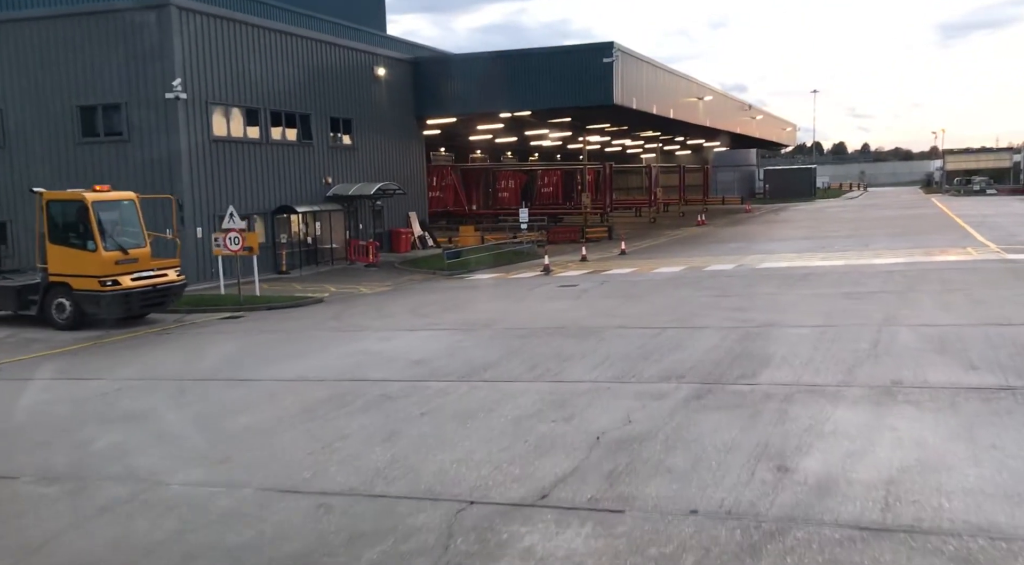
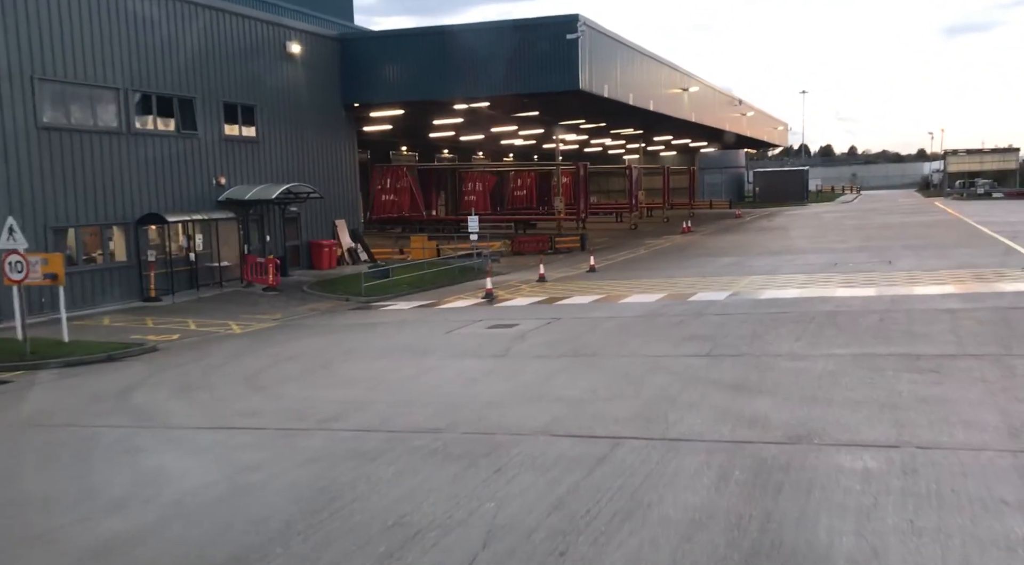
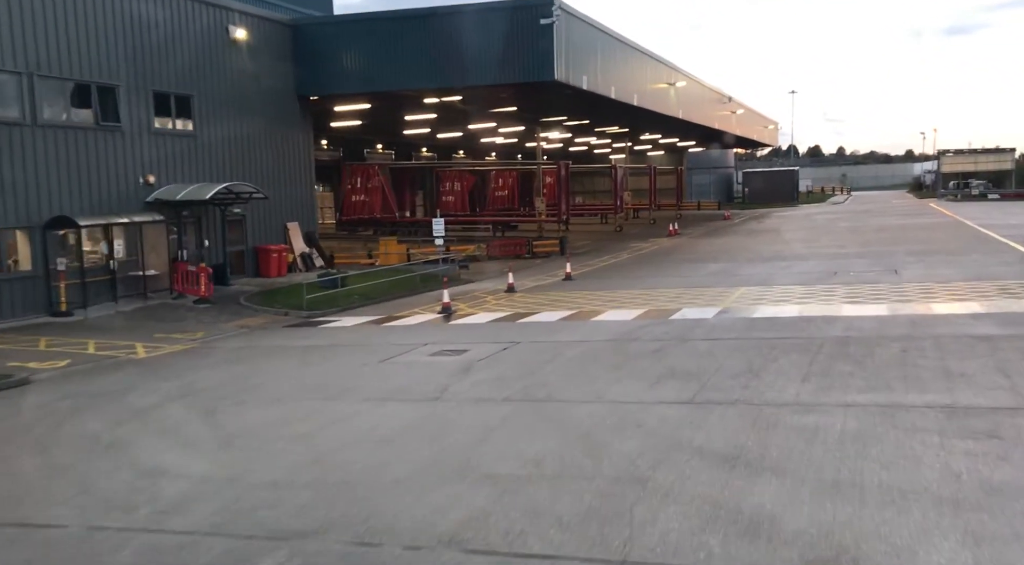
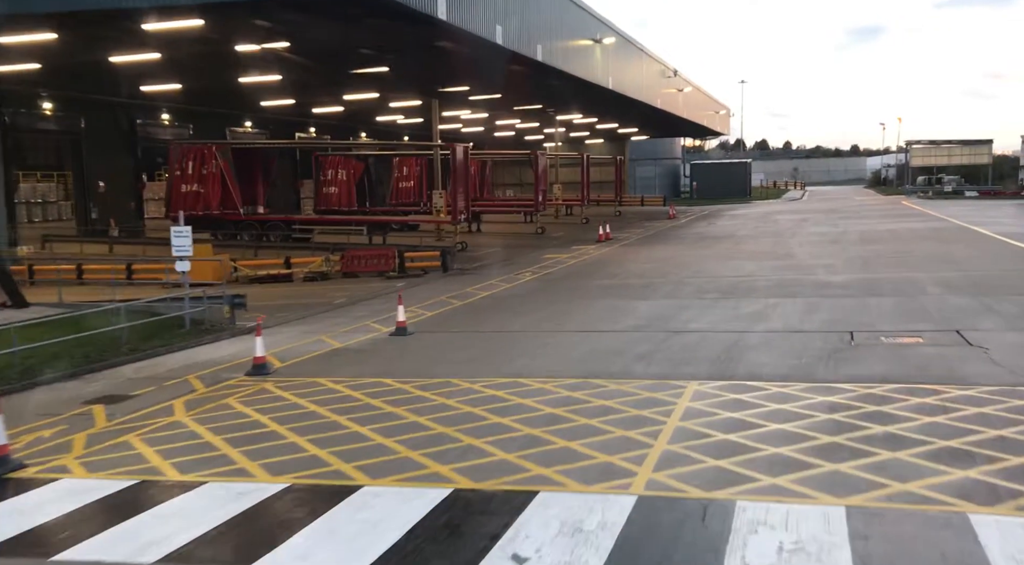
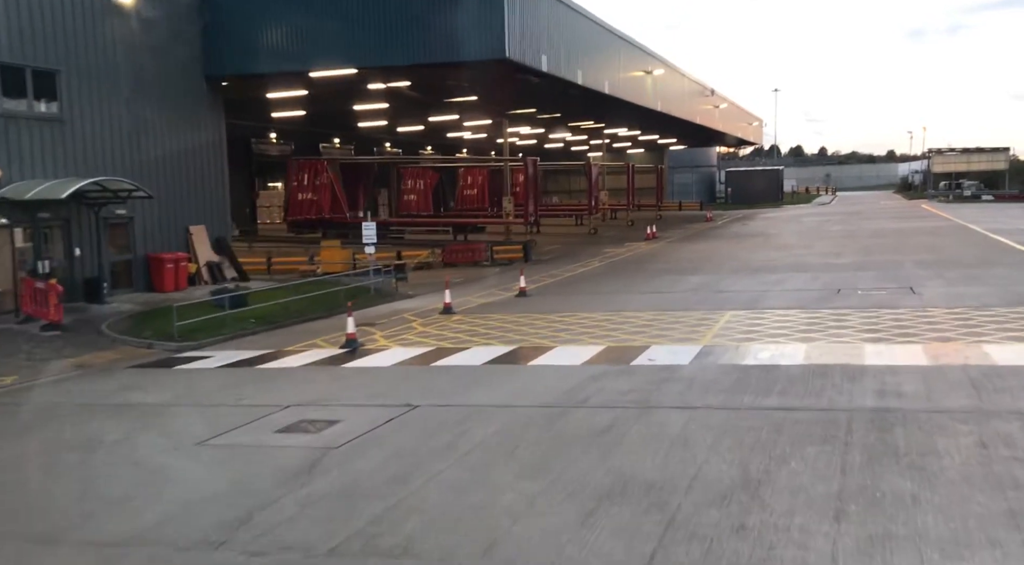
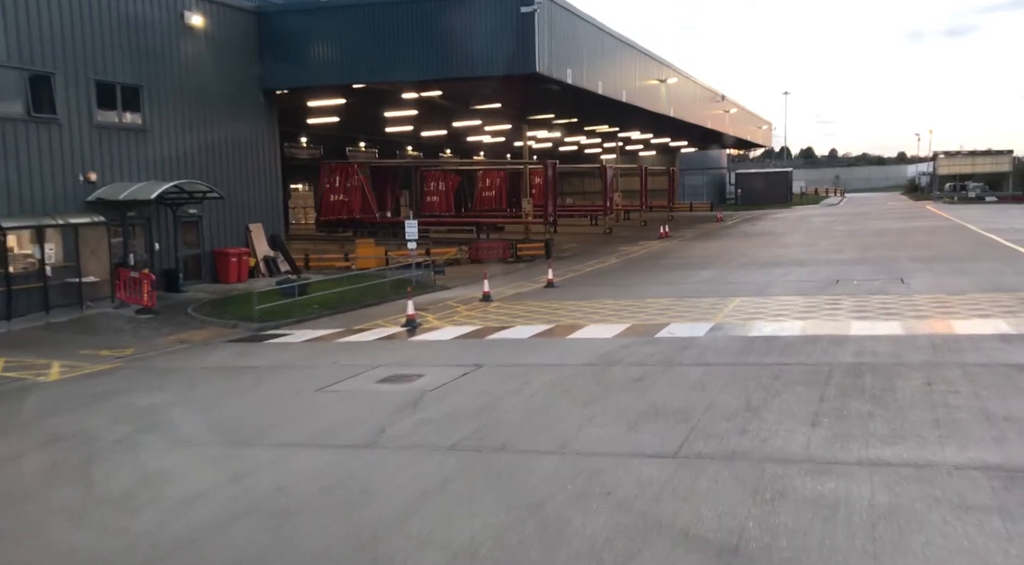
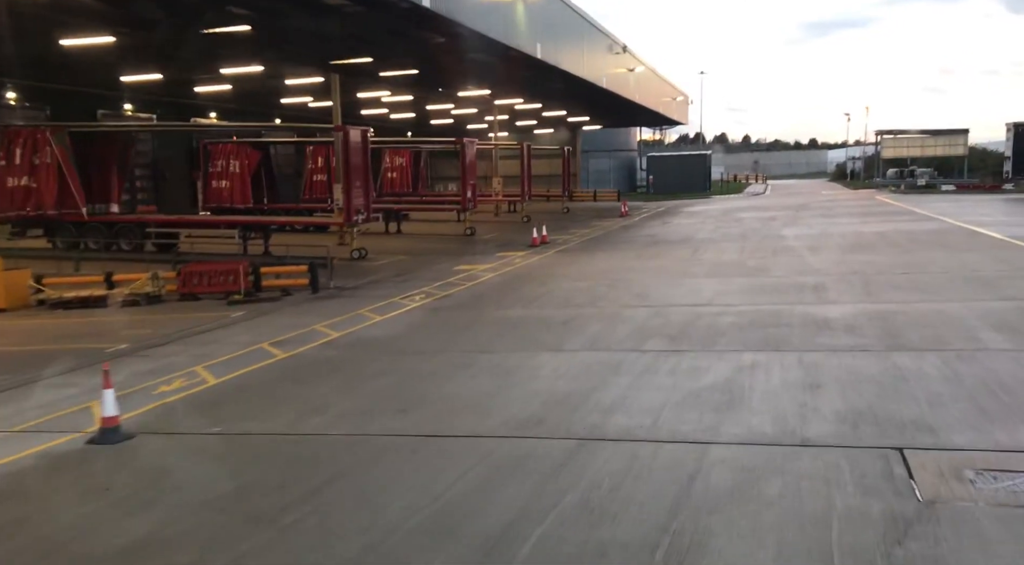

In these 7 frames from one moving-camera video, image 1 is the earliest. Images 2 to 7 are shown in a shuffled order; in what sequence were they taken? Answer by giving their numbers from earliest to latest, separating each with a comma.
2, 3, 6, 5, 4, 7
